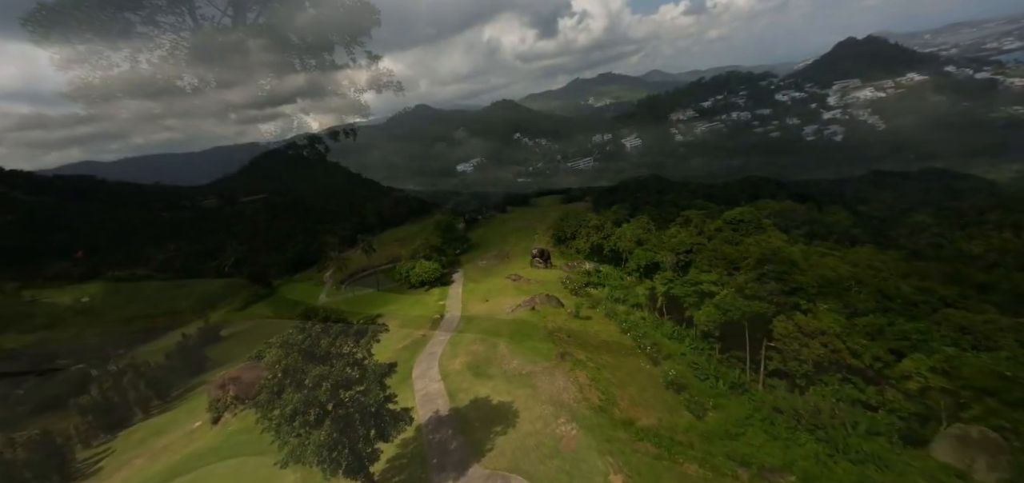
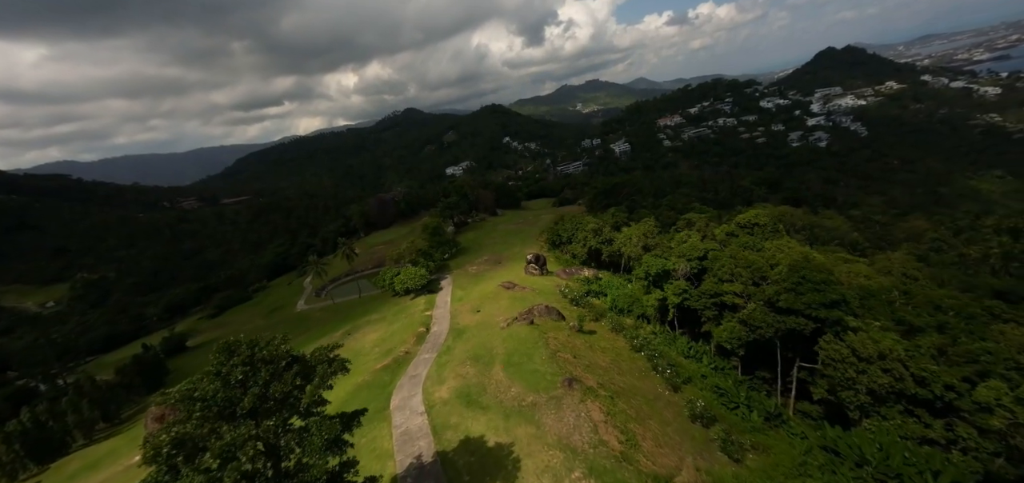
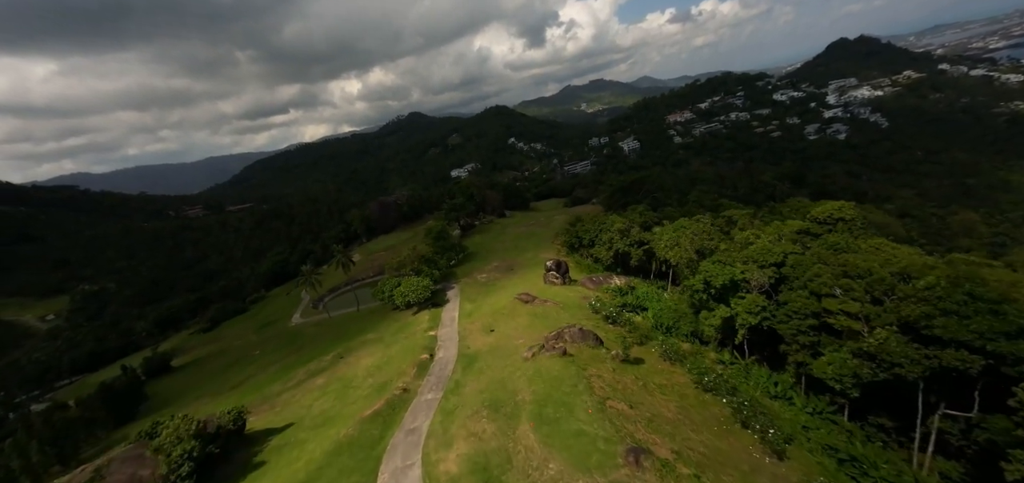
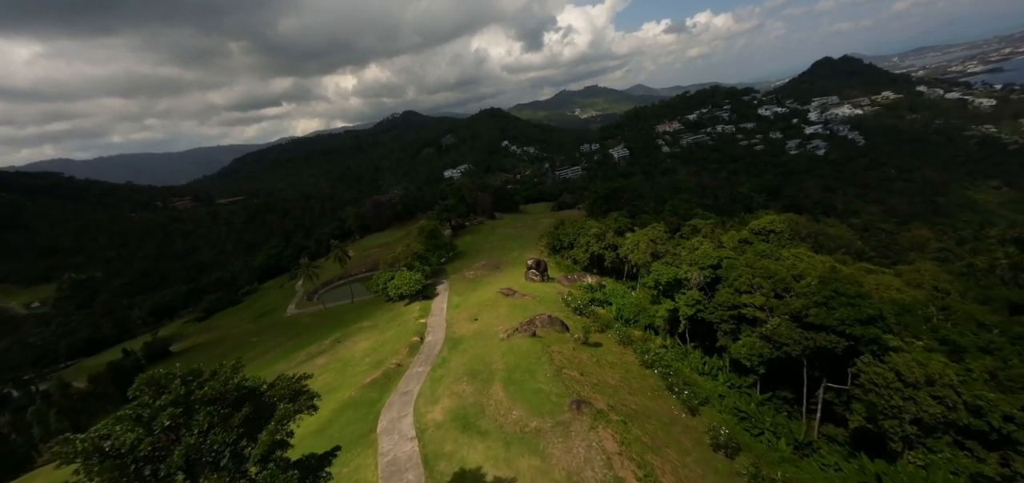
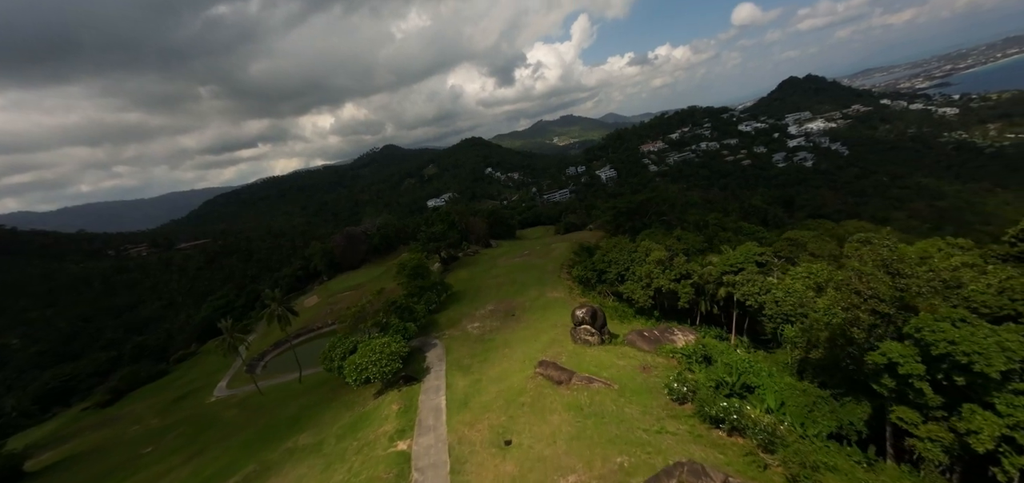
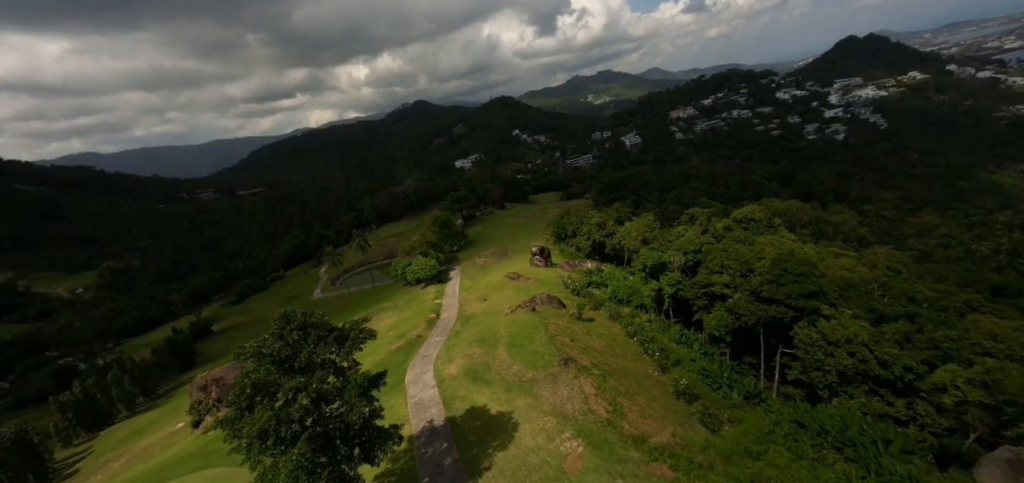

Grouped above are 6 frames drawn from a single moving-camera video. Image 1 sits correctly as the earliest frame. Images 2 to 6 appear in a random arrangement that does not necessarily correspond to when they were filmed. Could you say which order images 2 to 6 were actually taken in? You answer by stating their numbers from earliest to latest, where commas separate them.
6, 2, 4, 3, 5
